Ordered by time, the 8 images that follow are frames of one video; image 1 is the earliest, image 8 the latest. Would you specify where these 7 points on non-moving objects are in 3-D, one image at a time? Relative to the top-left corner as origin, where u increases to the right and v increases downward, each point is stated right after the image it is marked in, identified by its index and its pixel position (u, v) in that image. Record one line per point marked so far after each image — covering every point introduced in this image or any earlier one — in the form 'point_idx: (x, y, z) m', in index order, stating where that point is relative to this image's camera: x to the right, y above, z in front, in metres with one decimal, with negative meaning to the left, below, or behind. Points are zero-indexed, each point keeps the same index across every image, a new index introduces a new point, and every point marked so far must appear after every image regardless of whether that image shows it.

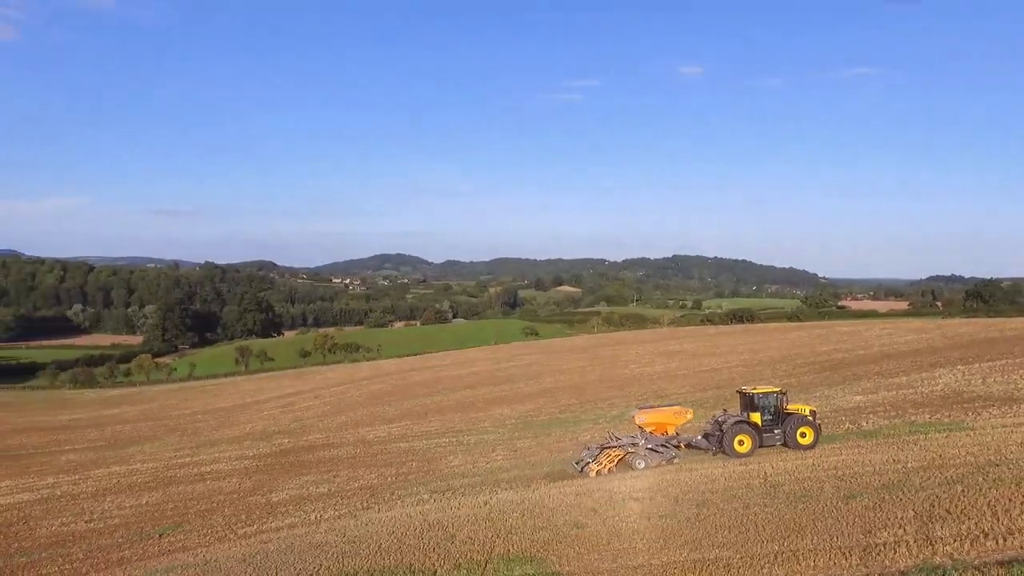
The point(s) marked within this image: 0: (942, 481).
0: (+5.5, -2.4, +8.9) m
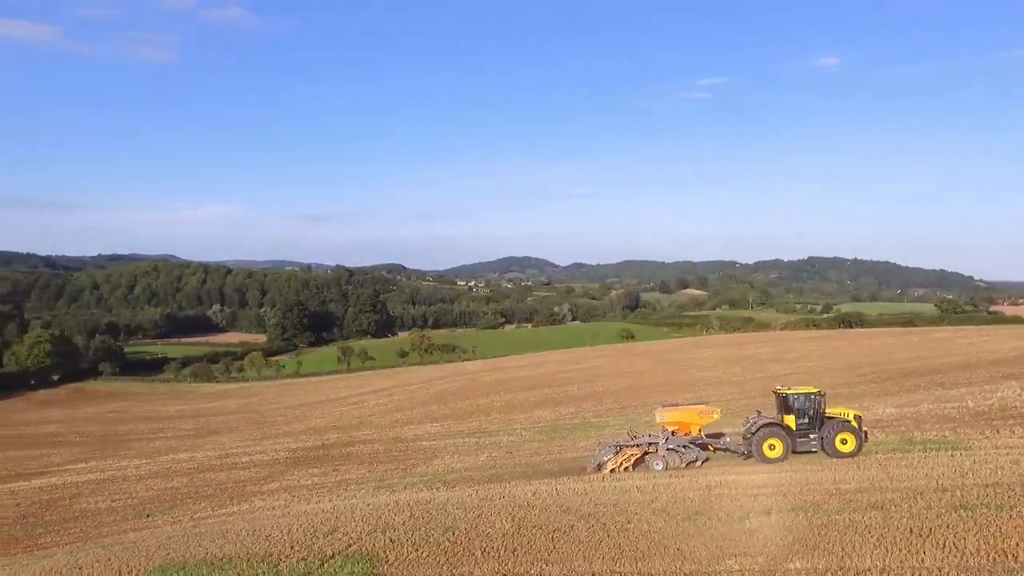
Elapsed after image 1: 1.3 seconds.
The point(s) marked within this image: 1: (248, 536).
0: (+3.9, -2.4, +7.8) m
1: (-3.5, -3.3, +9.5) m
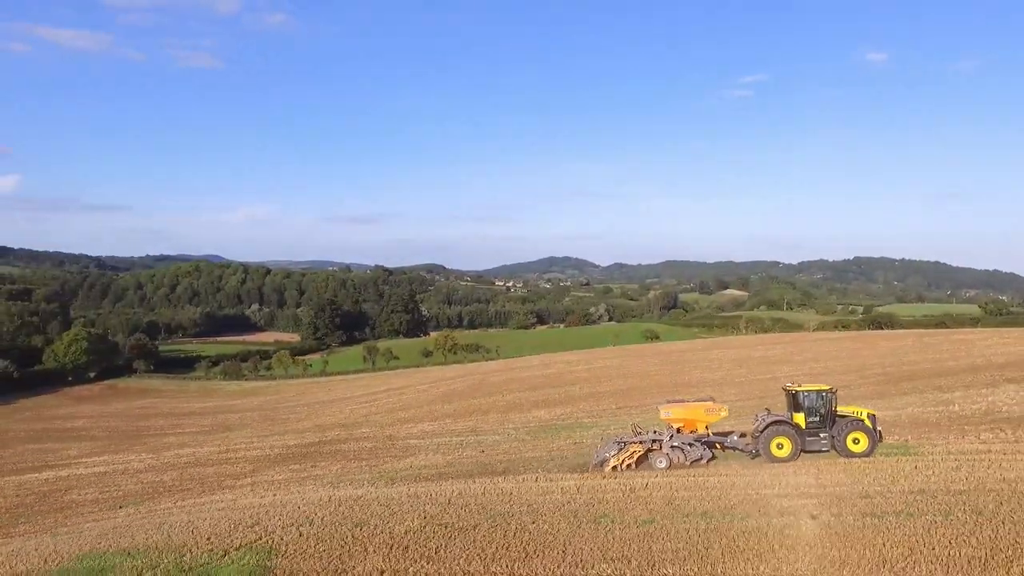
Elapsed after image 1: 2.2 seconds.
0: (+2.8, -2.4, +7.6) m
1: (-4.5, -3.2, +9.7) m
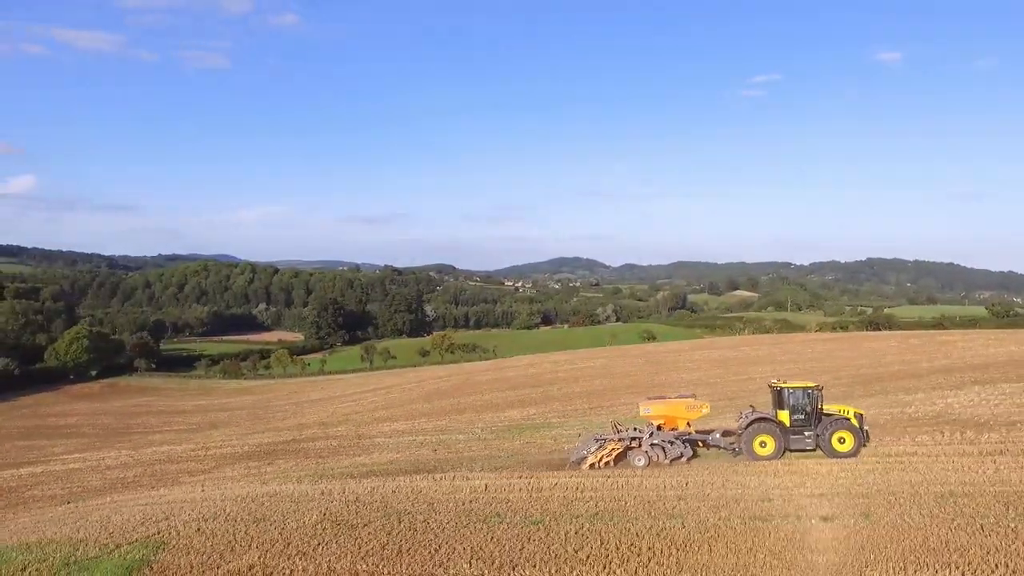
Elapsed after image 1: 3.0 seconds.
0: (+1.6, -2.4, +7.5) m
1: (-5.7, -3.2, +9.7) m
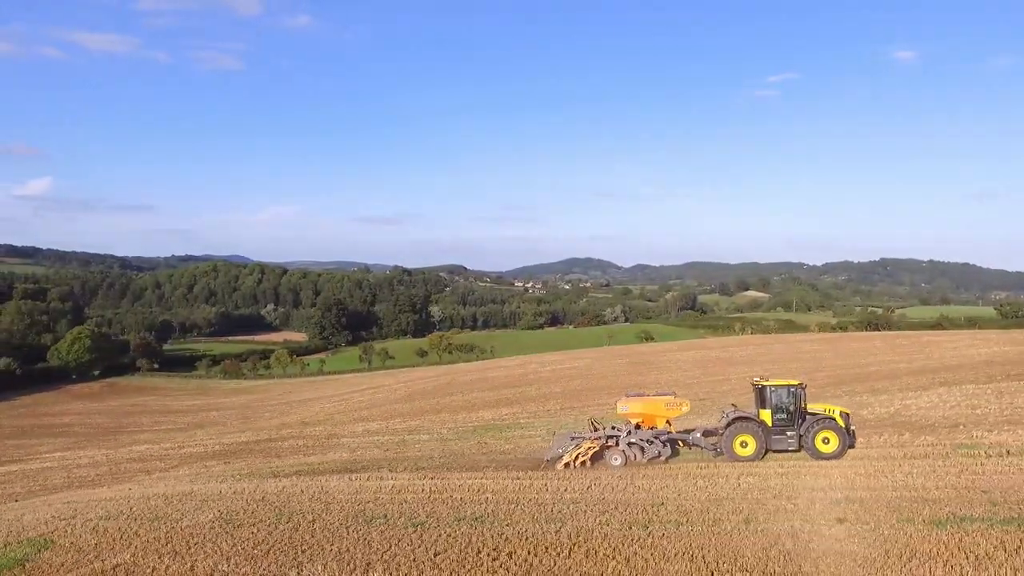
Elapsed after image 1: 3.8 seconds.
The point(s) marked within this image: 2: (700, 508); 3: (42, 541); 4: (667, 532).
0: (+0.4, -2.4, +7.4) m
1: (-6.9, -3.2, +9.7) m
2: (+1.9, -2.2, +7.3) m
3: (-5.2, -2.8, +7.9) m
4: (+1.5, -2.3, +6.6) m
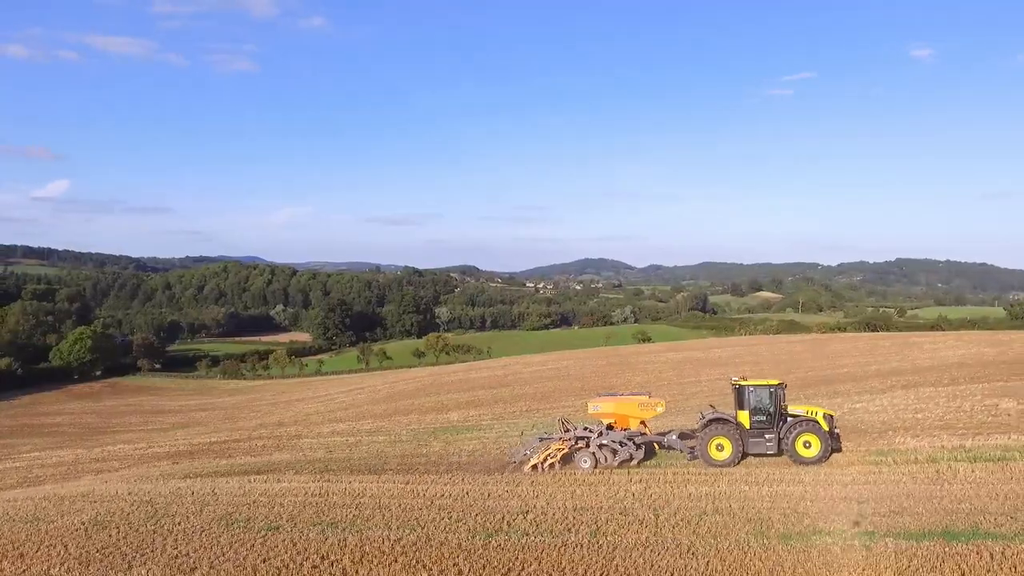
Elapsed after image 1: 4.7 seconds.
0: (-1.1, -2.4, +7.3) m
1: (-8.3, -3.2, +9.7) m
2: (+0.5, -2.2, +7.0) m
3: (-6.6, -2.8, +7.8) m
4: (0.0, -2.3, +6.4) m
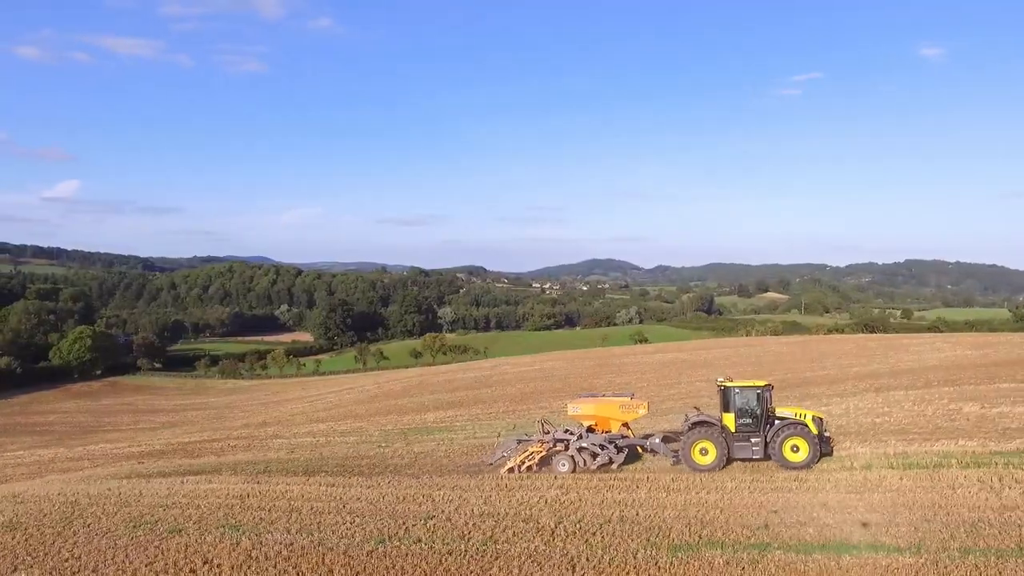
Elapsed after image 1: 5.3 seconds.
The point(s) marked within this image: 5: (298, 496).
0: (-2.0, -2.4, +7.1) m
1: (-9.1, -3.2, +9.7) m
2: (-0.4, -2.2, +6.9) m
3: (-7.5, -2.8, +7.8) m
4: (-0.9, -2.3, +6.3) m
5: (-2.5, -2.5, +8.5) m
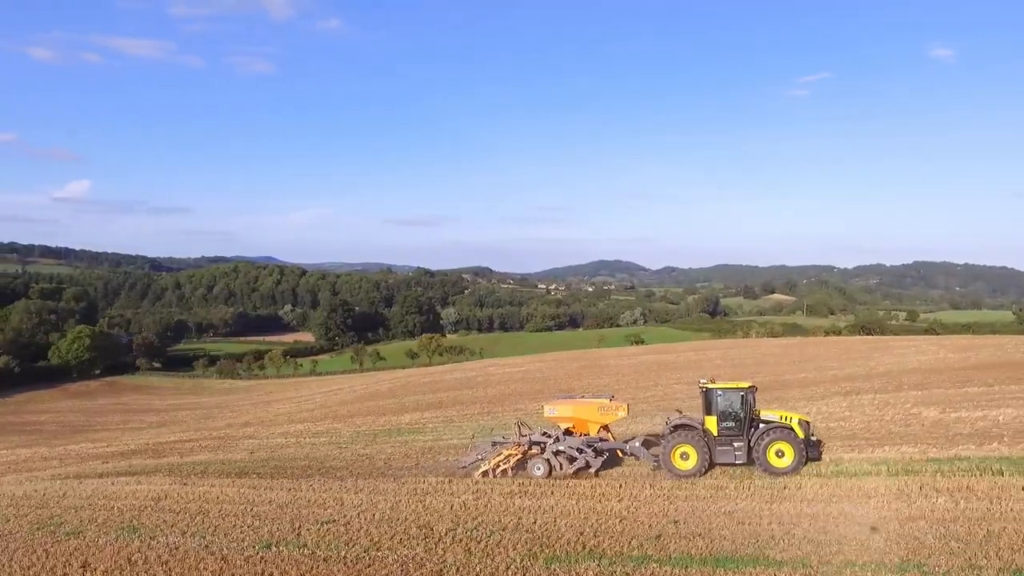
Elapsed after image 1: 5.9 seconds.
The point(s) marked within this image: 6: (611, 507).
0: (-2.9, -2.4, +7.0) m
1: (-10.1, -3.2, +9.6) m
2: (-1.4, -2.2, +6.8) m
3: (-8.5, -2.8, +7.7) m
4: (-1.9, -2.3, +6.2) m
5: (-3.4, -2.5, +8.4) m
6: (+1.0, -2.2, +7.2) m
